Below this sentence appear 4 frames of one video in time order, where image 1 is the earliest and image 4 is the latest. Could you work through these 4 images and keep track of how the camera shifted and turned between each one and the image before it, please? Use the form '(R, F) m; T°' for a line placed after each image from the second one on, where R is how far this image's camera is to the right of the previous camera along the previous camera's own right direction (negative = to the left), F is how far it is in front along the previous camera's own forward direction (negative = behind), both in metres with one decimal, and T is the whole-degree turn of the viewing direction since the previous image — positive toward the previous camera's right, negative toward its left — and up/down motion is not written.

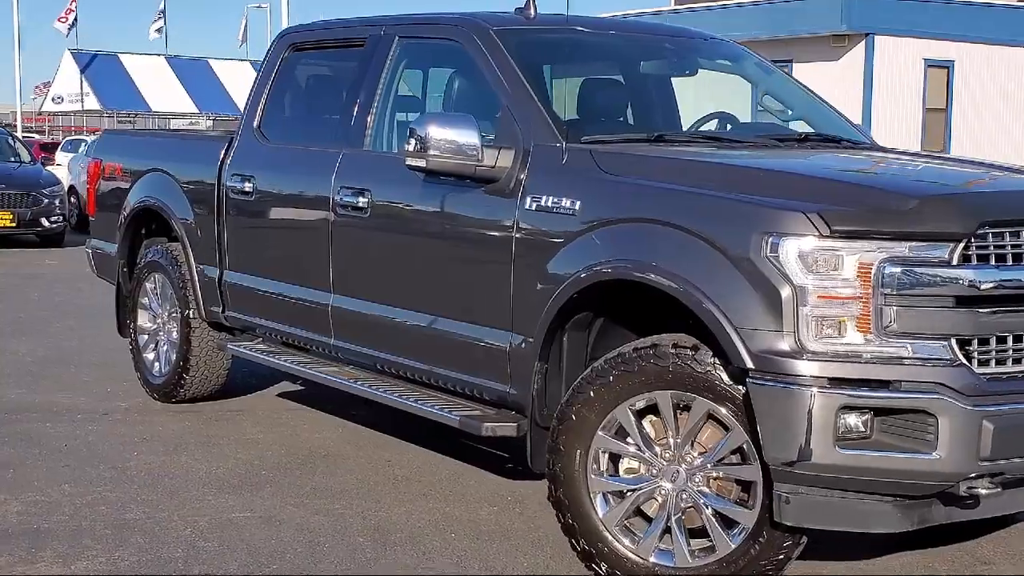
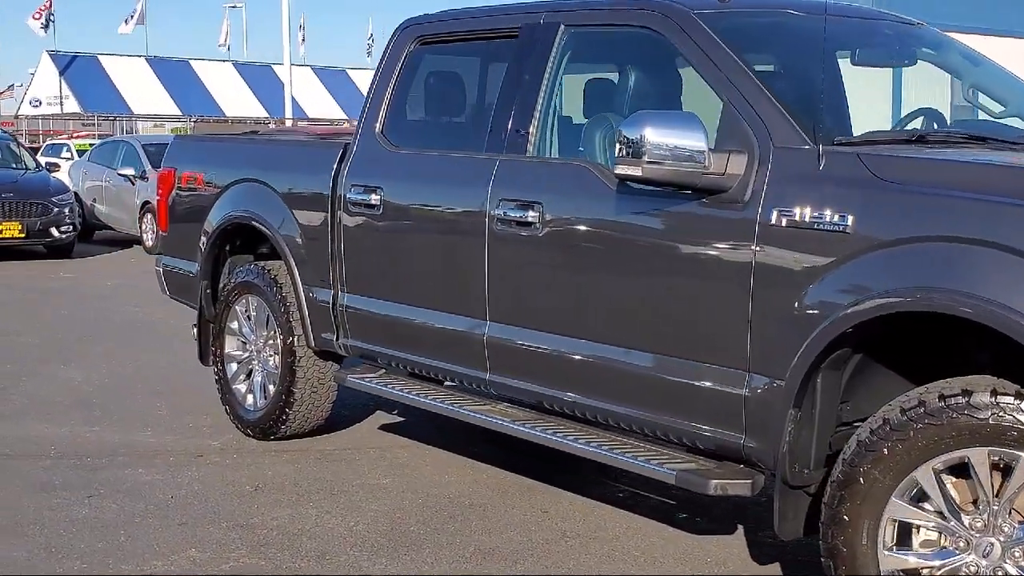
(-0.7, +0.7) m; +1°
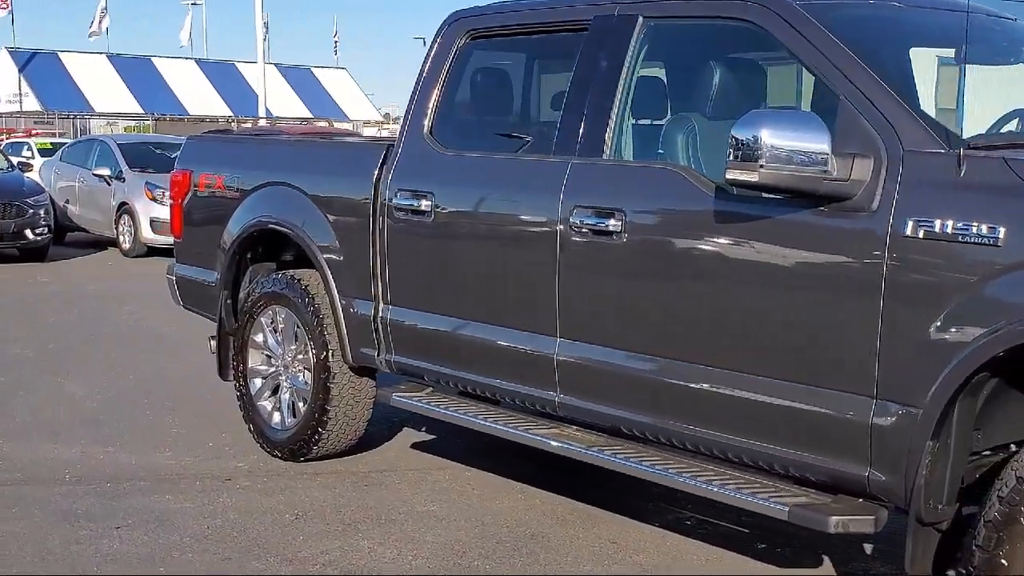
(-0.4, +0.4) m; +2°
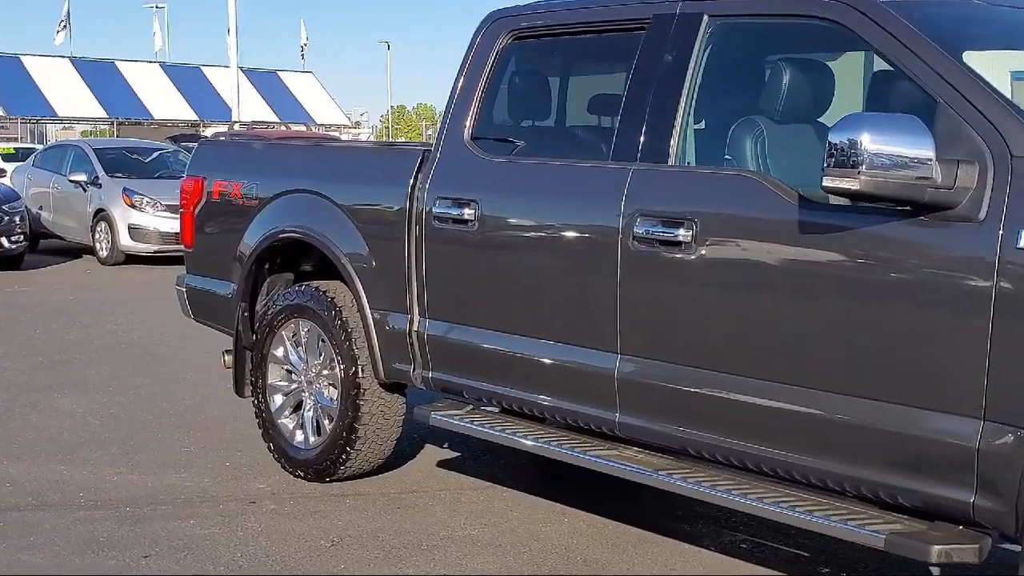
(-0.3, +0.2) m; +2°
